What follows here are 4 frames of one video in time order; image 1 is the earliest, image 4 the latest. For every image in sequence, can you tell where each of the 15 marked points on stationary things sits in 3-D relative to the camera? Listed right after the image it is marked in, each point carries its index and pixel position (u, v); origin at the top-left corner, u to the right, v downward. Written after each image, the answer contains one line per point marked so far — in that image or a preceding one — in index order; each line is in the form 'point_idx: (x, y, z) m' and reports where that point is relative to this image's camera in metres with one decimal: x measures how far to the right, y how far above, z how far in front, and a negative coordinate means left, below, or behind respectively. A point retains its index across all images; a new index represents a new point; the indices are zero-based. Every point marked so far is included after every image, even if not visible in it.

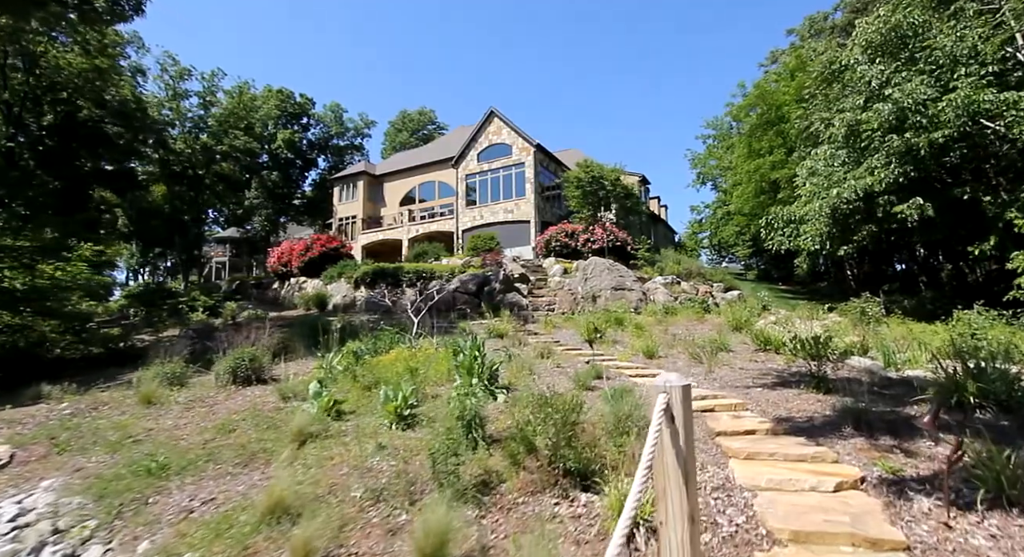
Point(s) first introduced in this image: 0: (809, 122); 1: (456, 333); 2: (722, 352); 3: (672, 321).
0: (+8.1, +4.2, +13.5) m
1: (-1.0, -1.0, +9.0) m
2: (+3.1, -1.1, +7.3) m
3: (+3.5, -0.9, +10.7) m
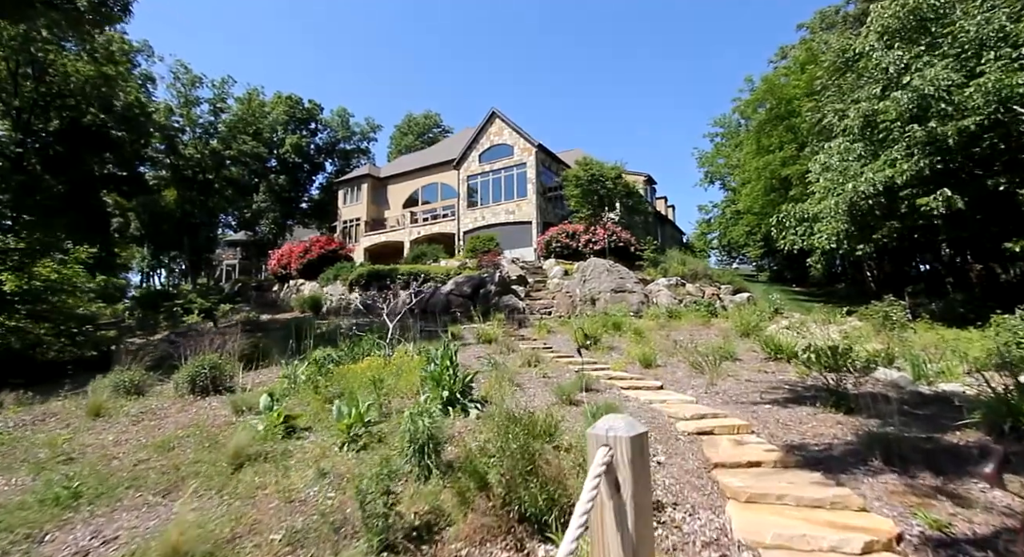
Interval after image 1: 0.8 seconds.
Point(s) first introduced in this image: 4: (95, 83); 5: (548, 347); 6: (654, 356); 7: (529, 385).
0: (+8.0, +4.2, +12.7) m
1: (-1.2, -1.0, +8.4) m
2: (+2.8, -1.1, +6.6) m
3: (+3.3, -1.0, +10.0) m
4: (-12.0, +5.6, +14.0) m
5: (+0.6, -1.1, +8.2) m
6: (+2.0, -1.1, +6.8) m
7: (+0.2, -1.2, +5.6) m
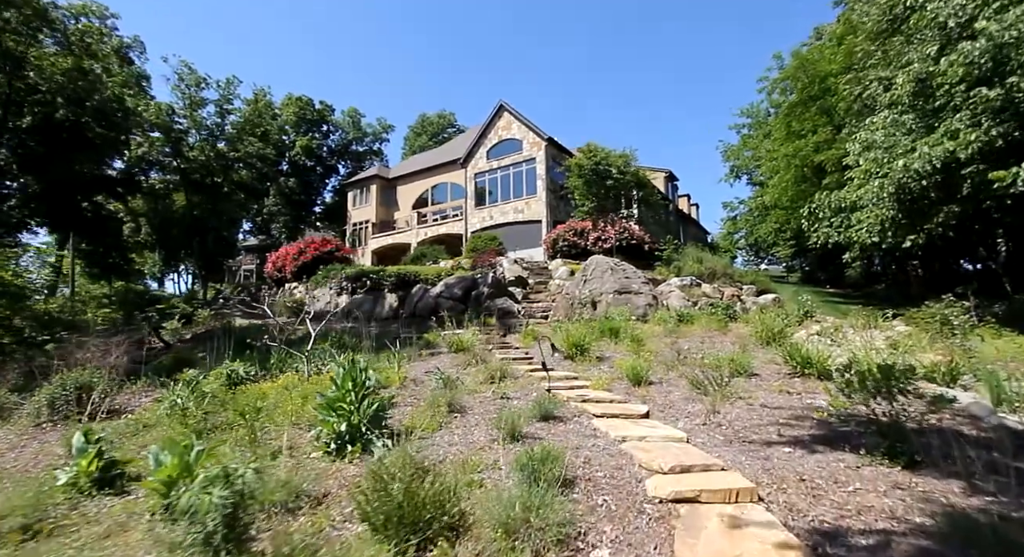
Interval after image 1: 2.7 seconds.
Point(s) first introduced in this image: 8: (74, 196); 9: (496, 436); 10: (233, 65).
0: (+7.8, +4.2, +11.1) m
1: (-1.6, -1.0, +7.2) m
2: (+2.4, -1.1, +5.2) m
3: (+3.0, -0.9, +8.6) m
4: (-12.1, +5.5, +13.5) m
5: (+0.2, -1.1, +6.9) m
6: (+1.5, -1.0, +5.5) m
7: (-0.3, -1.2, +4.4) m
8: (-12.2, +2.3, +13.6) m
9: (-0.1, -1.2, +3.7) m
10: (-9.0, +6.8, +15.3) m
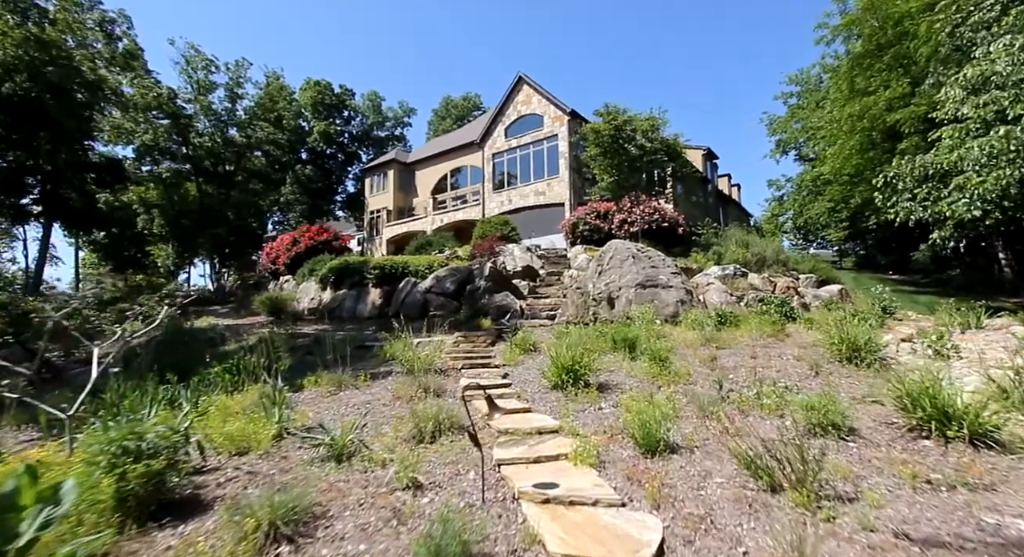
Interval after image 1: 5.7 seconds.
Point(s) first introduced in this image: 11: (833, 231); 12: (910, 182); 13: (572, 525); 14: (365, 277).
0: (+7.6, +4.5, +8.3) m
1: (-1.9, -1.0, +5.3) m
2: (+1.9, -1.0, +3.0) m
3: (+2.8, -0.8, +6.4) m
4: (-12.0, +5.6, +12.0) m
5: (-0.2, -1.1, +4.9) m
6: (+1.0, -1.0, +3.3) m
7: (-0.8, -1.2, +2.3) m
8: (-12.1, +2.4, +12.3) m
9: (-0.7, -1.2, +1.6) m
10: (-8.8, +6.9, +13.6) m
11: (+11.6, +1.8, +17.5) m
12: (+7.5, +1.8, +9.1) m
13: (+0.3, -1.2, +2.3) m
14: (-3.6, +0.1, +12.6) m
